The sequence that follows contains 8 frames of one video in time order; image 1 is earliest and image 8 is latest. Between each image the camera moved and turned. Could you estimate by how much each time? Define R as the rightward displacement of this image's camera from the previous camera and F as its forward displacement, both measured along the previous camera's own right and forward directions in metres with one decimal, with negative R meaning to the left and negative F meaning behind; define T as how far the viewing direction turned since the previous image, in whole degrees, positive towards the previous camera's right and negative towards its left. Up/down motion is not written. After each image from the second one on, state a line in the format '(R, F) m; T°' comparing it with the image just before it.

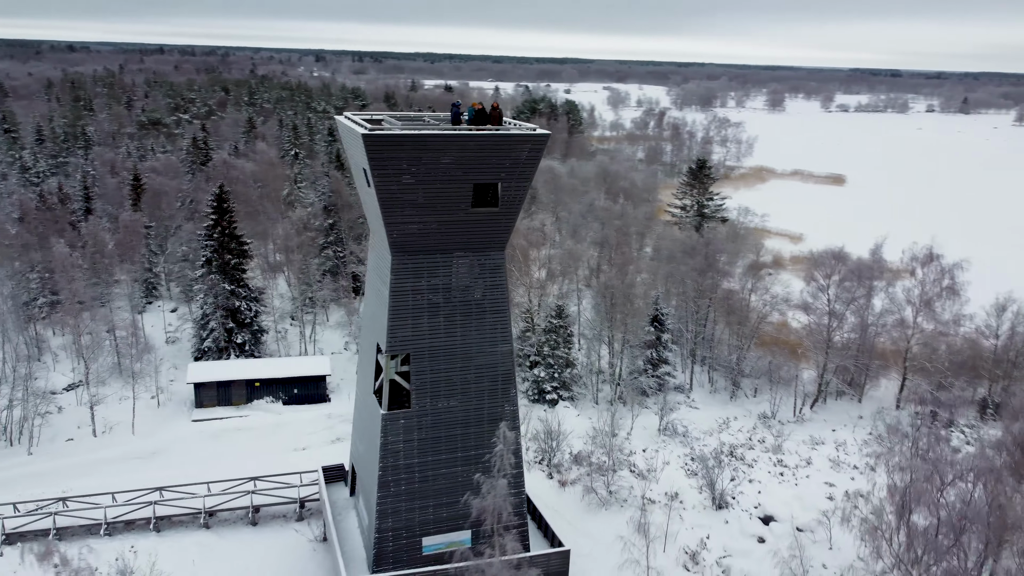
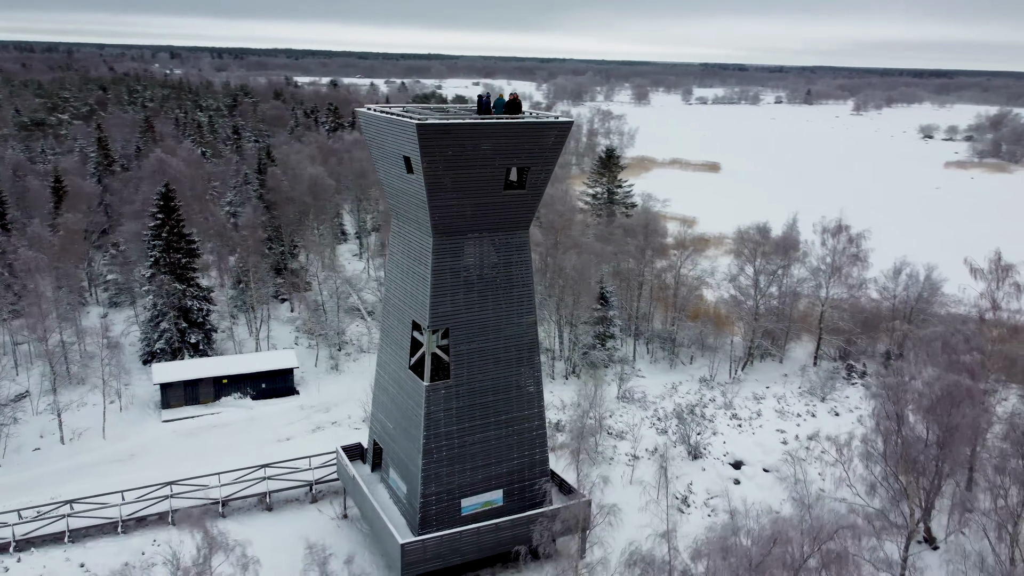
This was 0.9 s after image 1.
(-3.2, -1.2) m; +9°
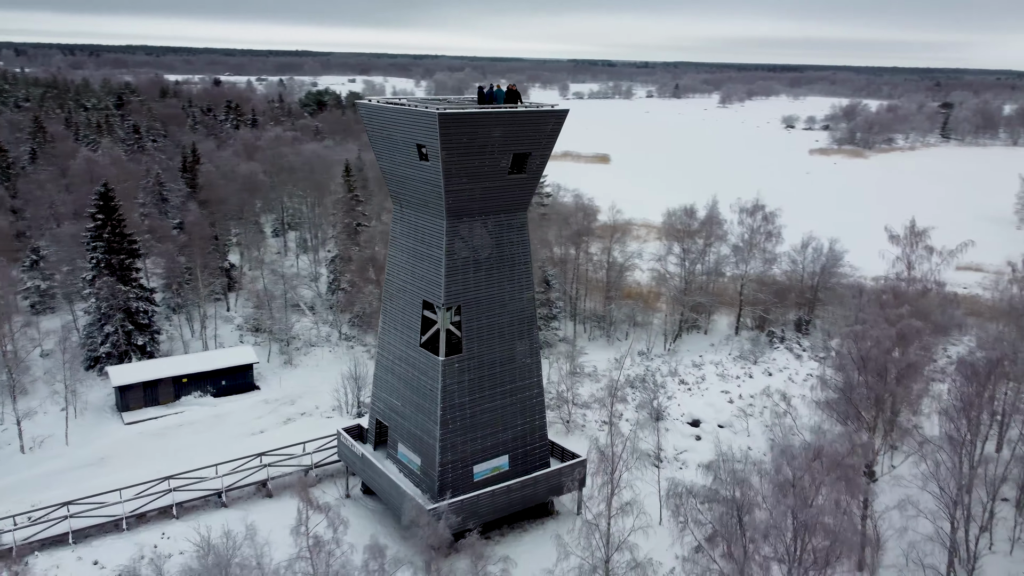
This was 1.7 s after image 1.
(-2.7, -1.1) m; +9°
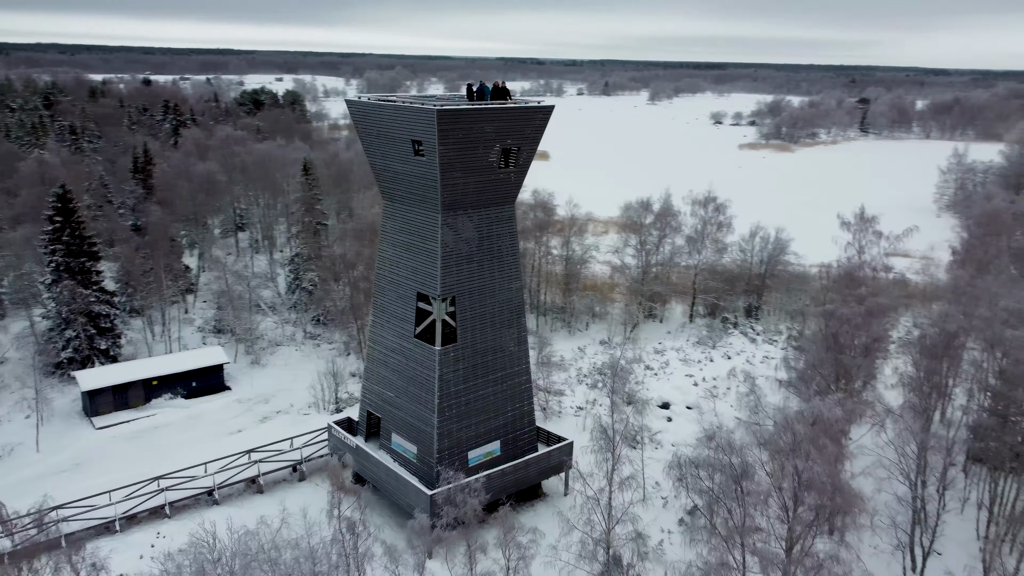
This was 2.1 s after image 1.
(-1.3, -0.6) m; +5°
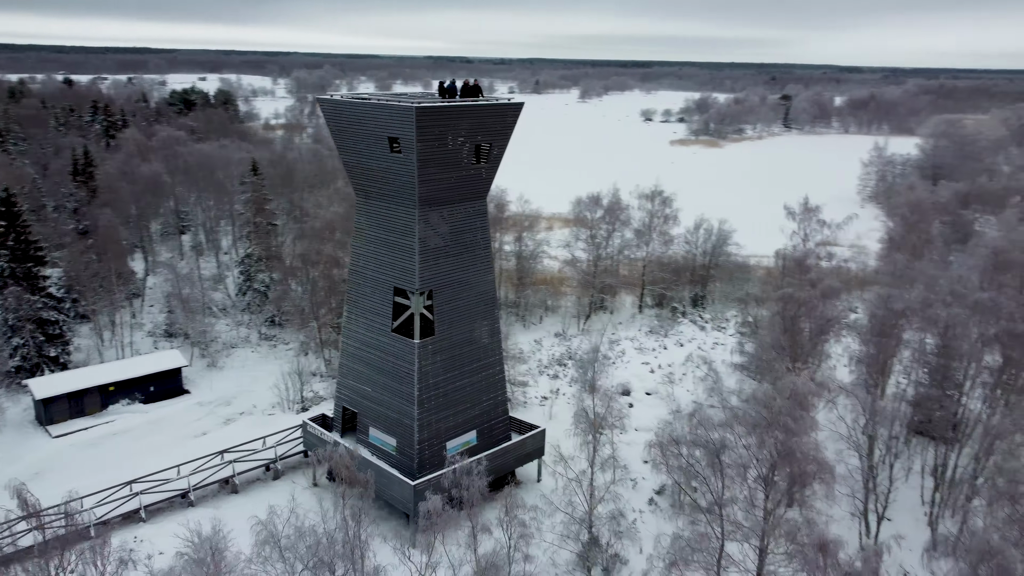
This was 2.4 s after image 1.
(-1.0, -0.5) m; +5°
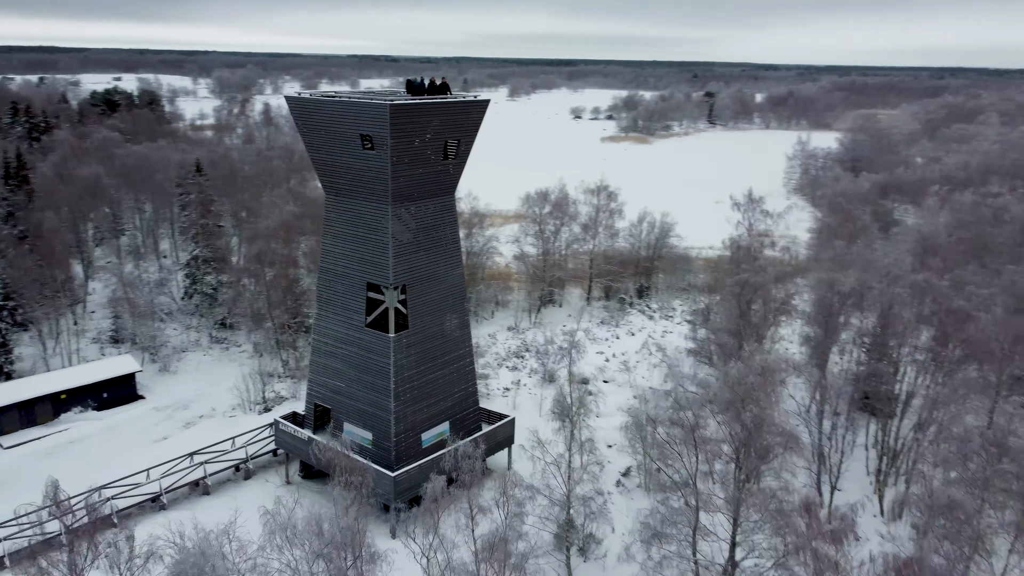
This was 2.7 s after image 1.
(-1.0, -0.5) m; +5°
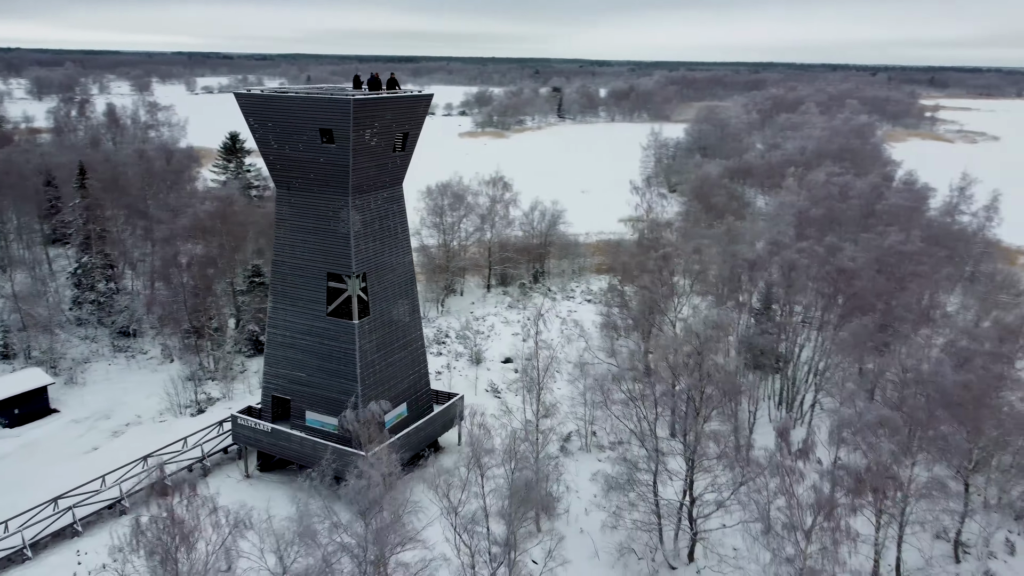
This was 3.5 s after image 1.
(-2.6, -1.1) m; +11°
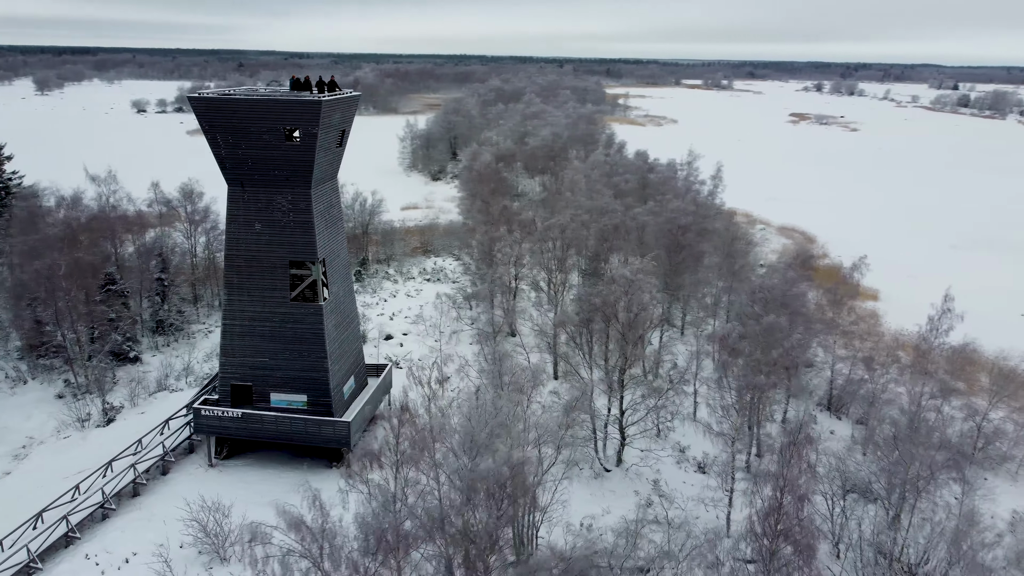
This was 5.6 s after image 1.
(-6.2, -2.3) m; +20°
